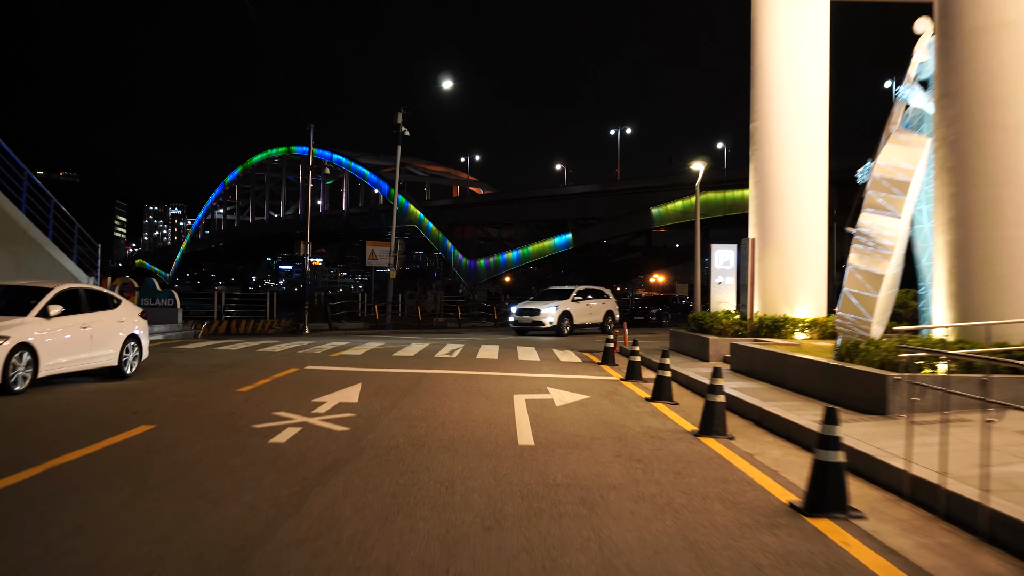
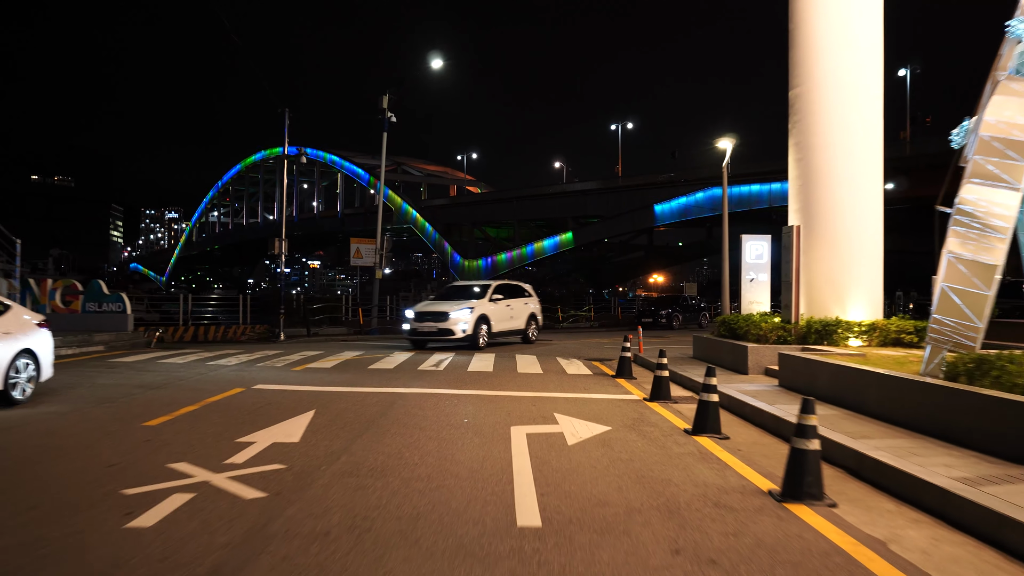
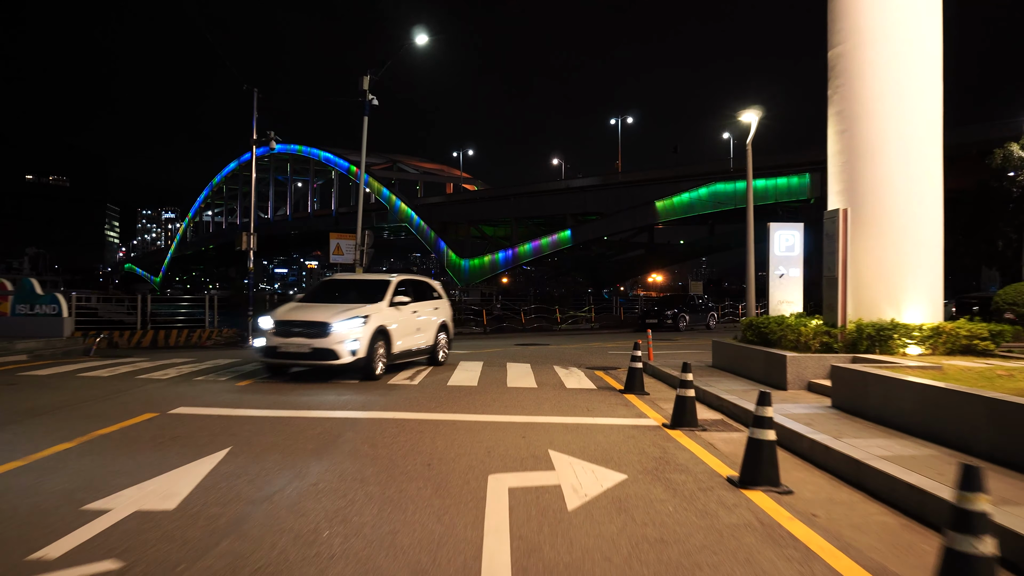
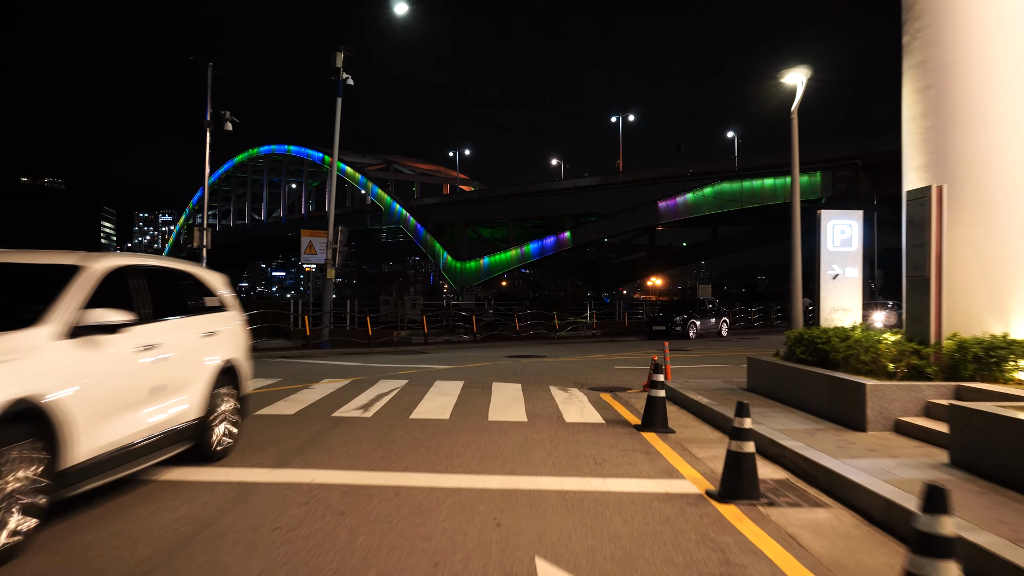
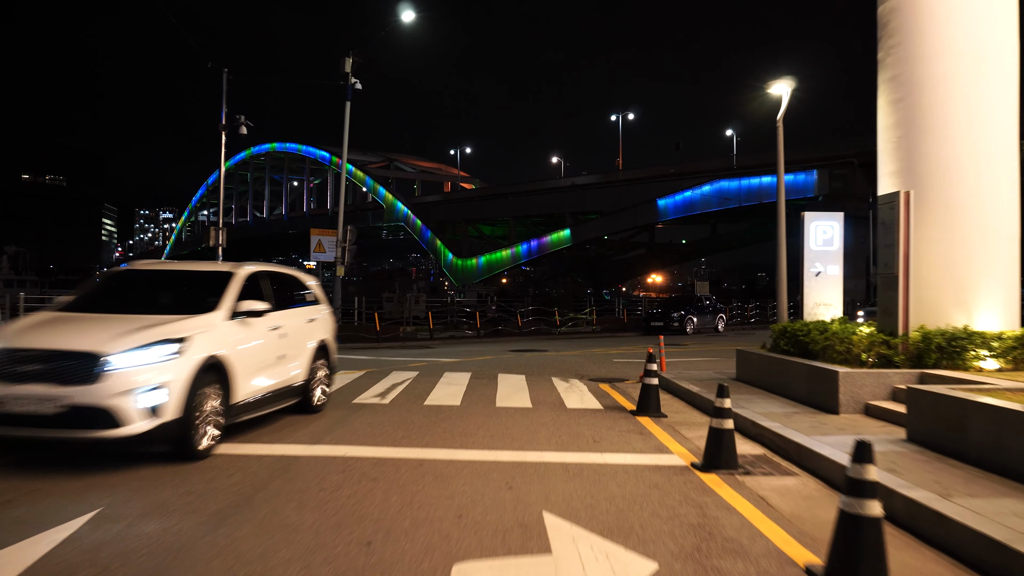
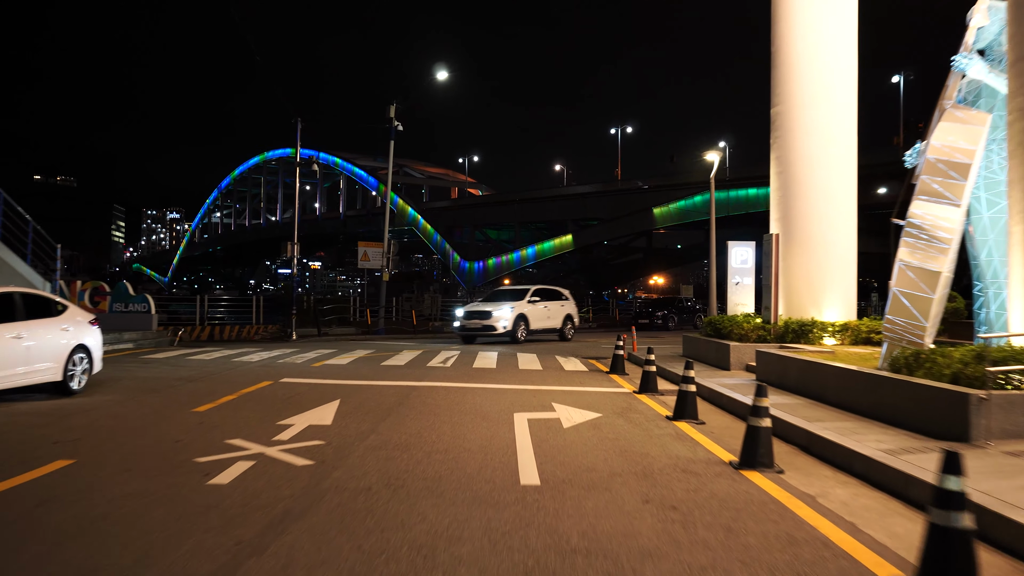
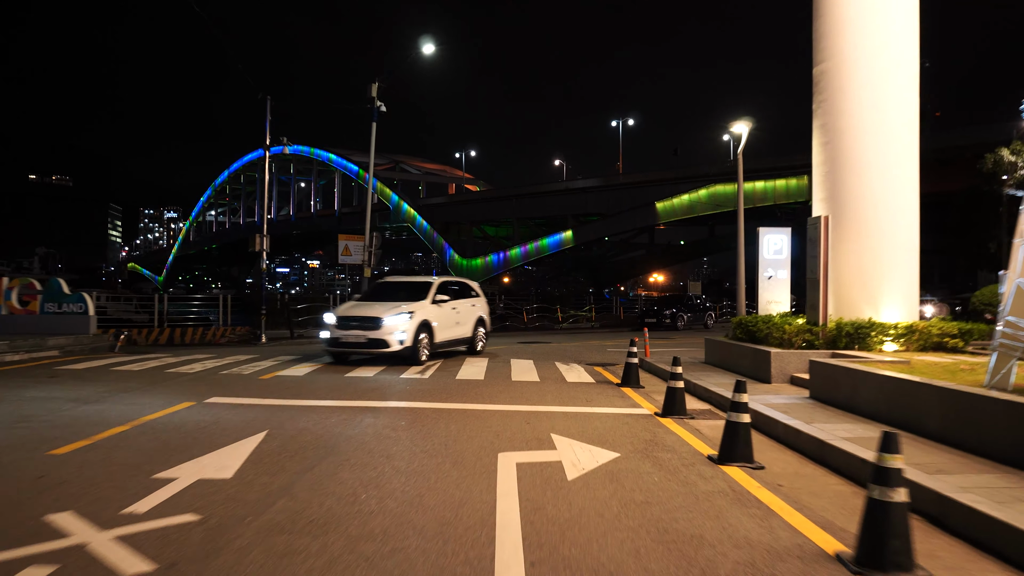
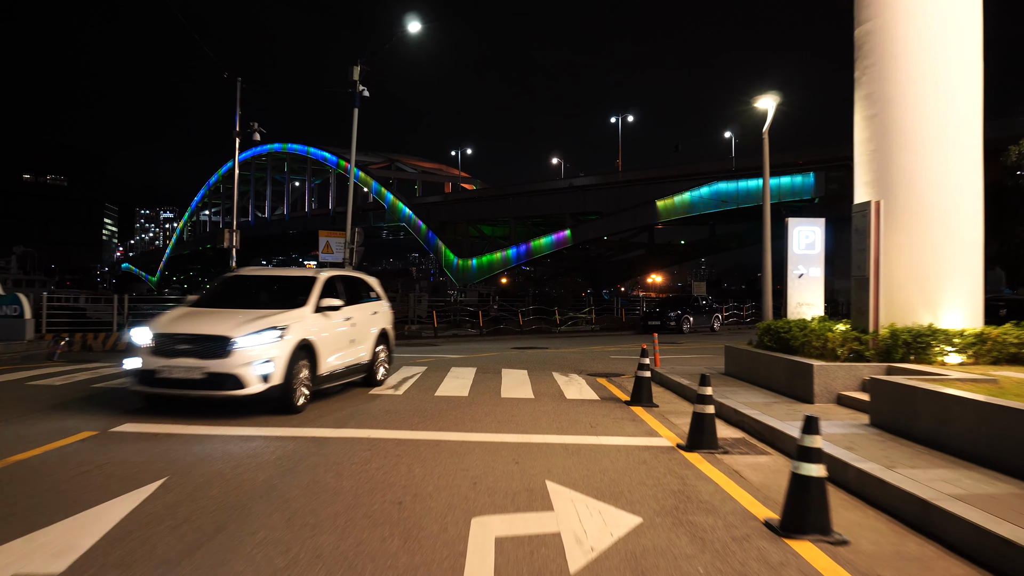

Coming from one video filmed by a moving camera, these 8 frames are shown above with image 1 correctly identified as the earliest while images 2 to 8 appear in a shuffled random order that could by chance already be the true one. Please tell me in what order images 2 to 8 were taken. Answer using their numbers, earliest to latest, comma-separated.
6, 2, 7, 3, 8, 5, 4
